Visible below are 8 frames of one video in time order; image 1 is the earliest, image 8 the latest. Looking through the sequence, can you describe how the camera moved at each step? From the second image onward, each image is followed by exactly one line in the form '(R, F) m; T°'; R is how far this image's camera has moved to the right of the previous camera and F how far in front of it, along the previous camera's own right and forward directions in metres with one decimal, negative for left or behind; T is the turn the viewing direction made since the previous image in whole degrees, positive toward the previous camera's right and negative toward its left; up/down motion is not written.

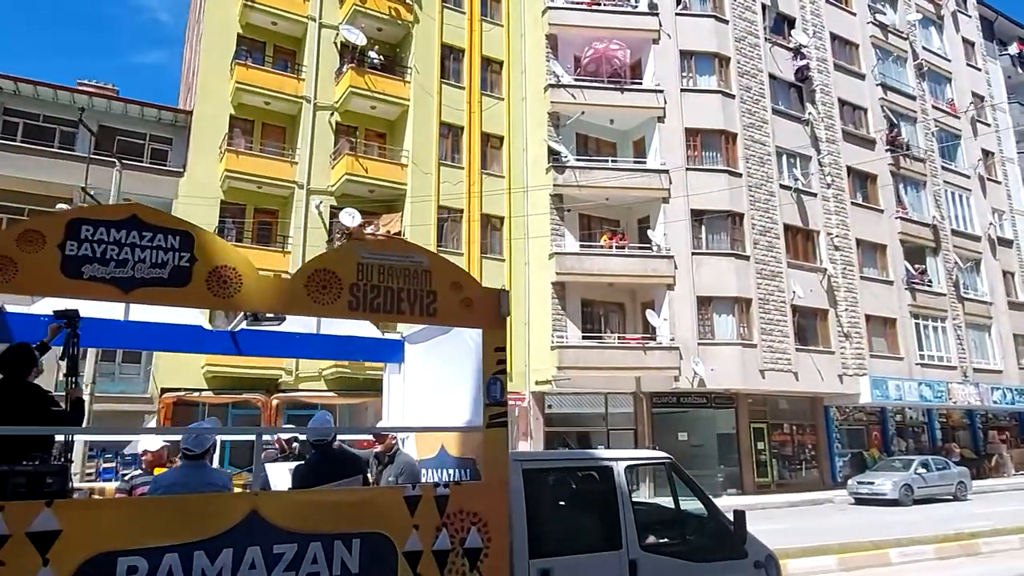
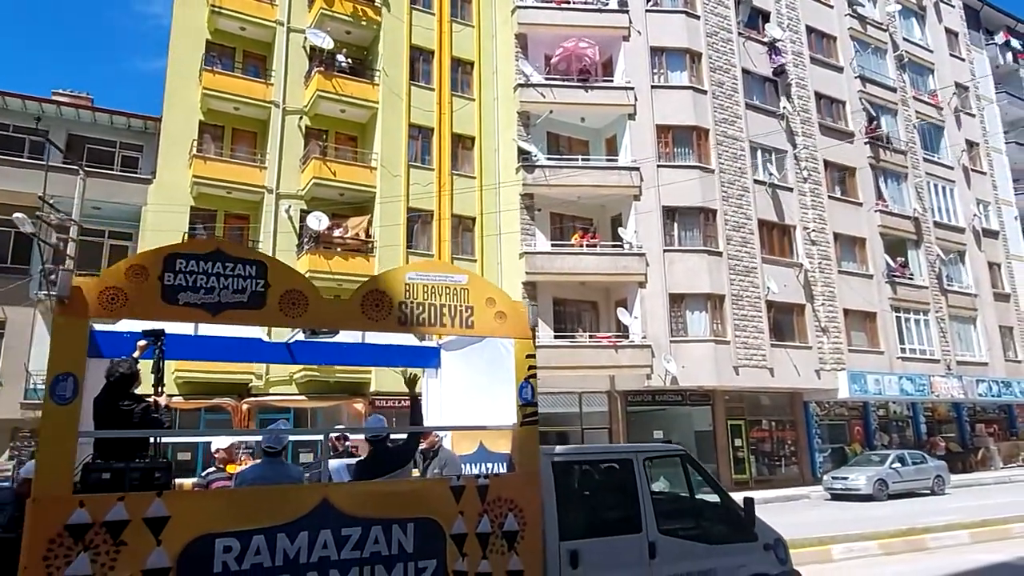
(+1.2, 0.0) m; -1°
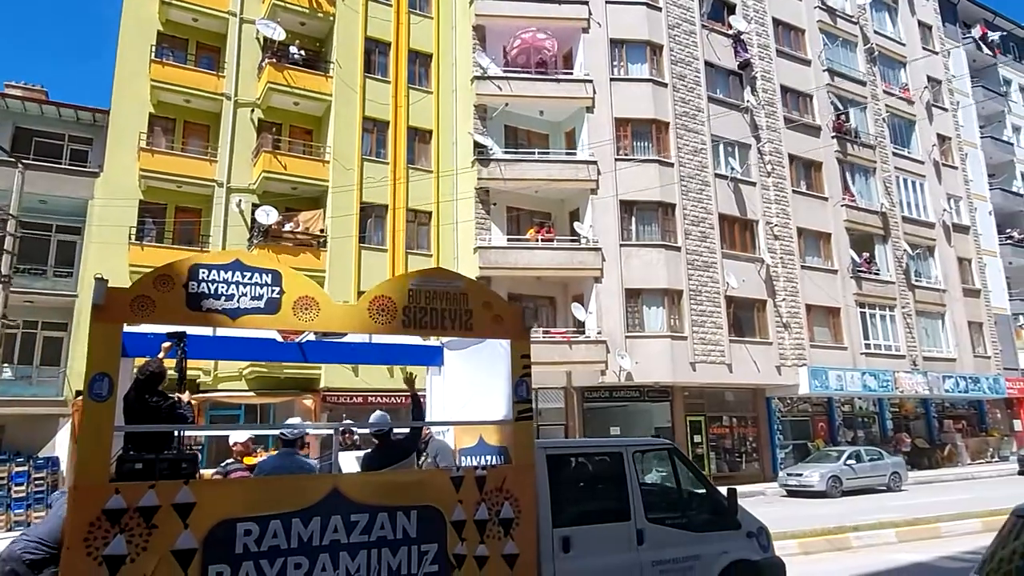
(+1.4, +0.3) m; 0°
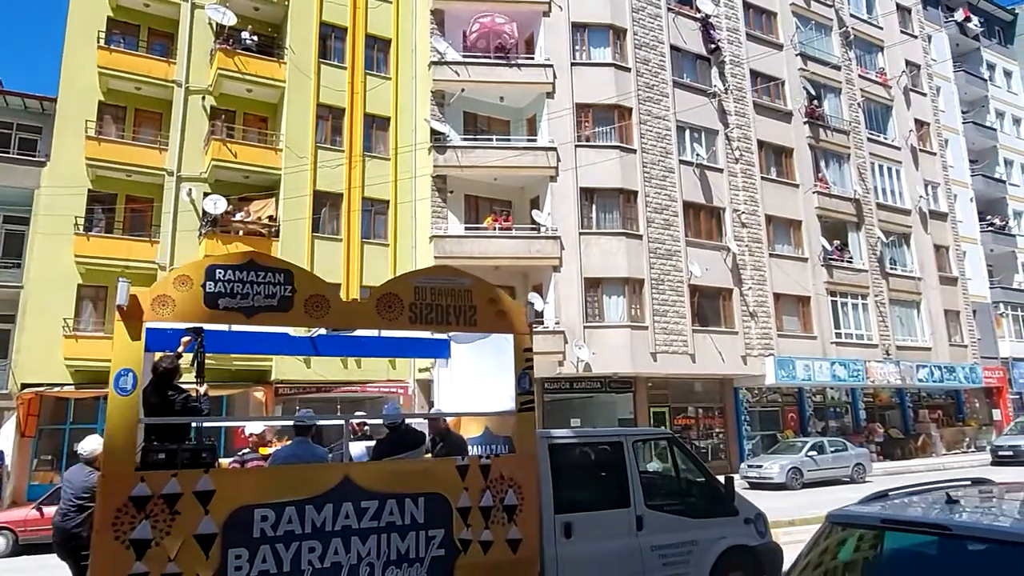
(+1.4, +0.4) m; 0°
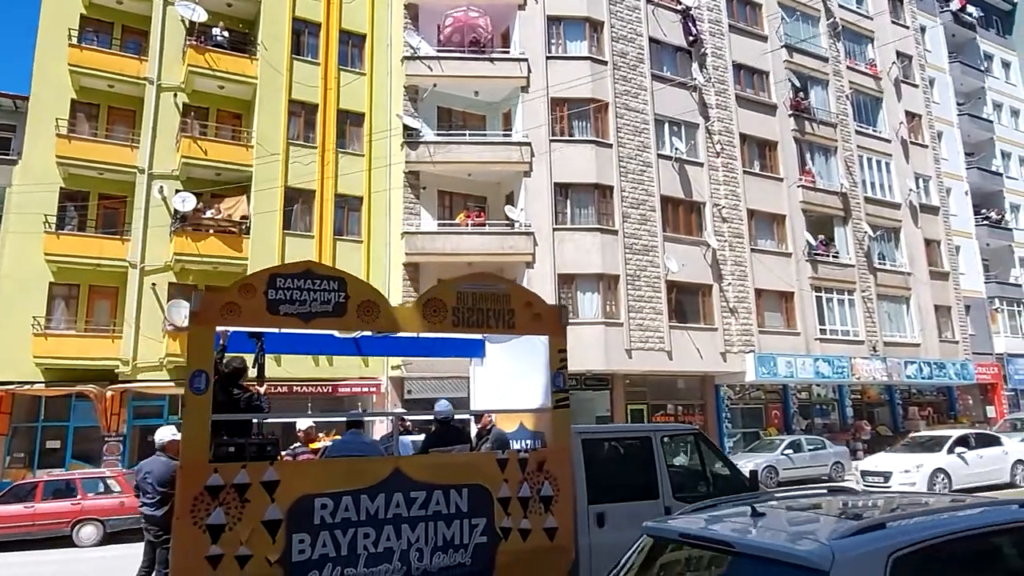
(+1.2, +0.2) m; -1°
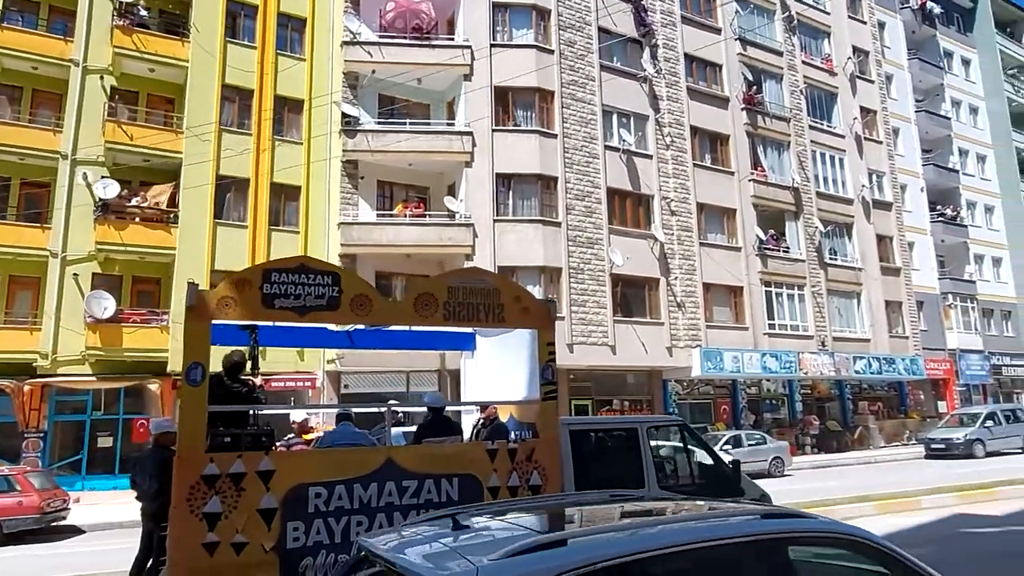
(+1.2, +0.5) m; +2°
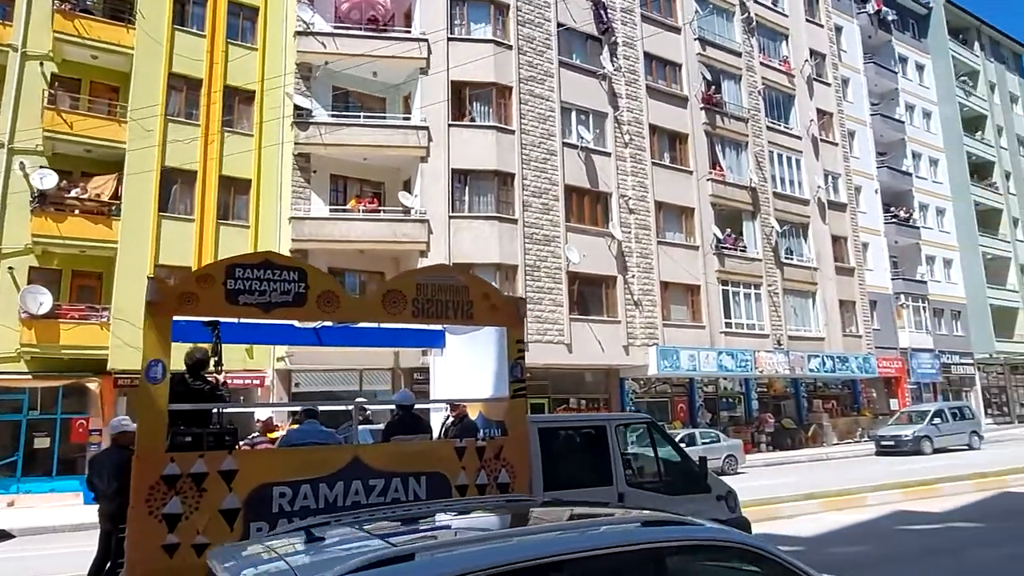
(+0.4, +0.2) m; +3°
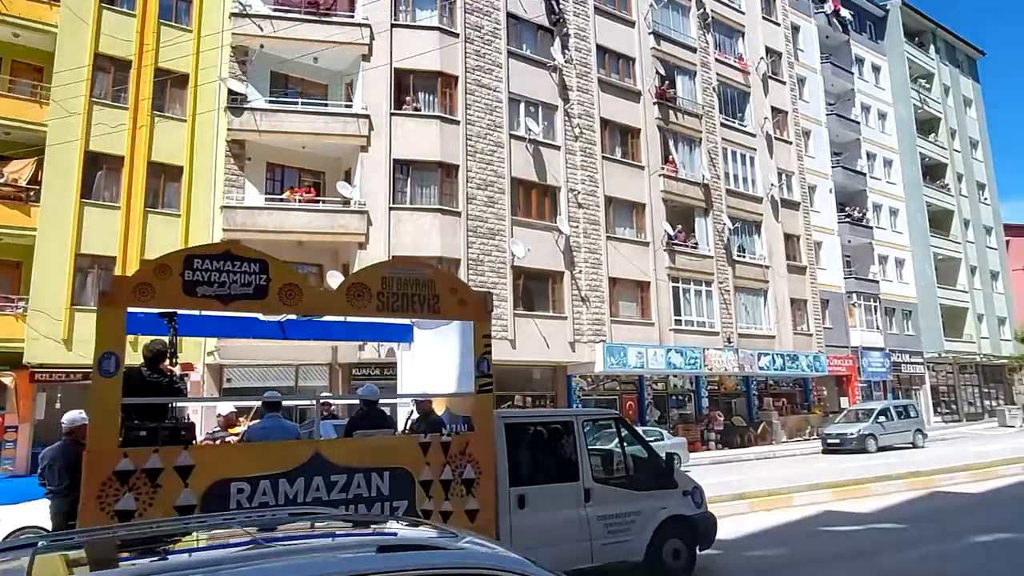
(+0.9, +0.5) m; +2°
